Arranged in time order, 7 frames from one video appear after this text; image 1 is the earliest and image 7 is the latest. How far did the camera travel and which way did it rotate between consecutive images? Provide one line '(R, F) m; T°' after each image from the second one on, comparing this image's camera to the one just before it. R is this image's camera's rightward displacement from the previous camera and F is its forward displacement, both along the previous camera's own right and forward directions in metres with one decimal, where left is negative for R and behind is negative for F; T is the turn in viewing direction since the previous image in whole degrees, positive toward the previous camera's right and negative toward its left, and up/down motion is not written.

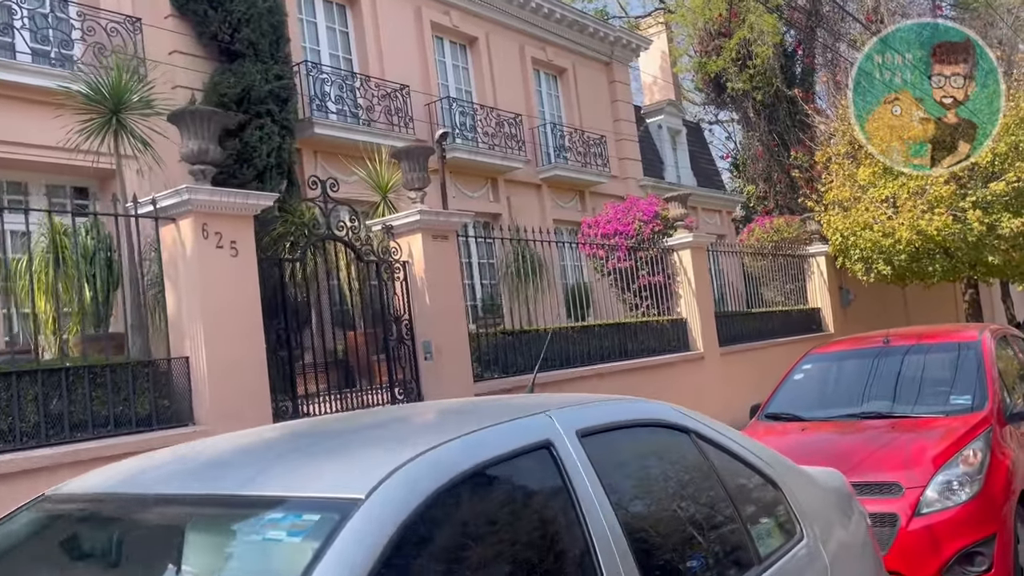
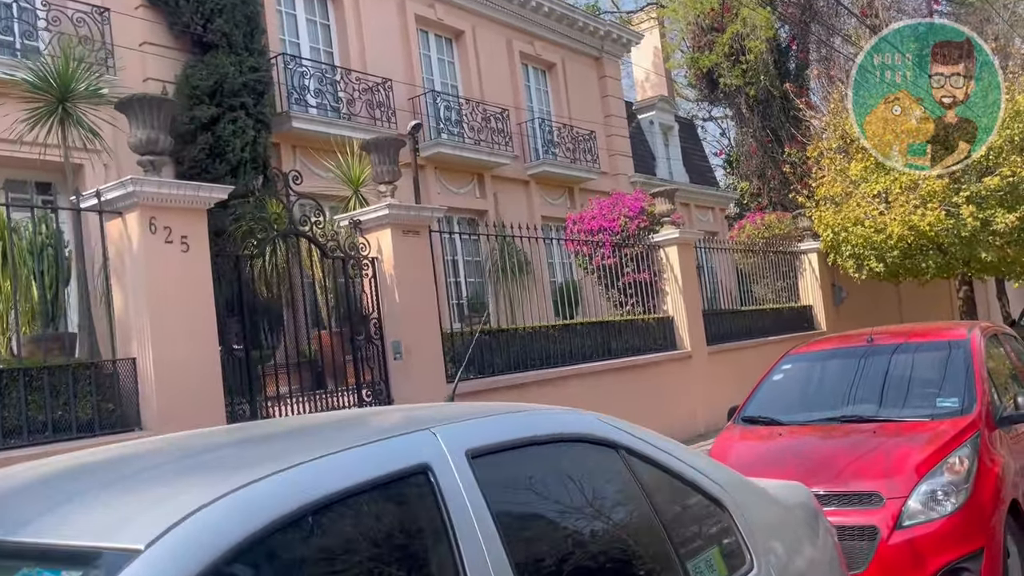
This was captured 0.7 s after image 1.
(+0.2, +0.3) m; 0°
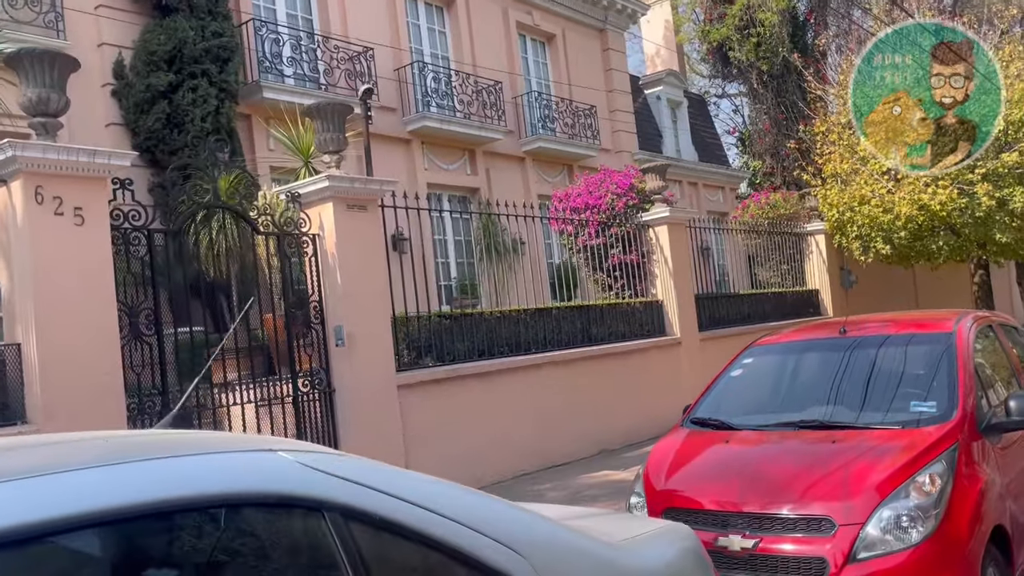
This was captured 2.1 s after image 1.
(+0.6, +0.7) m; -1°
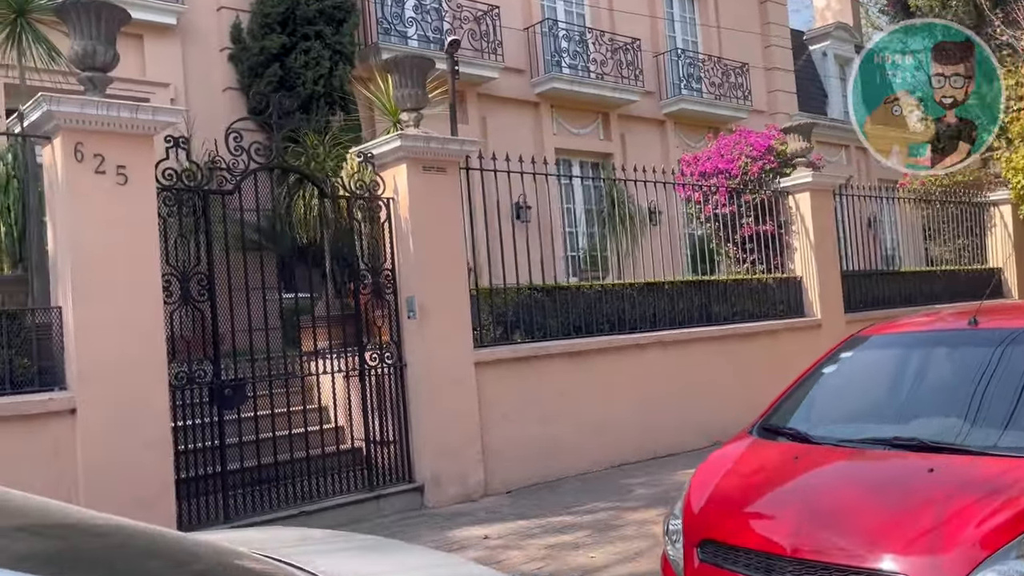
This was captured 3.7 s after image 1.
(+0.6, +0.8) m; -11°
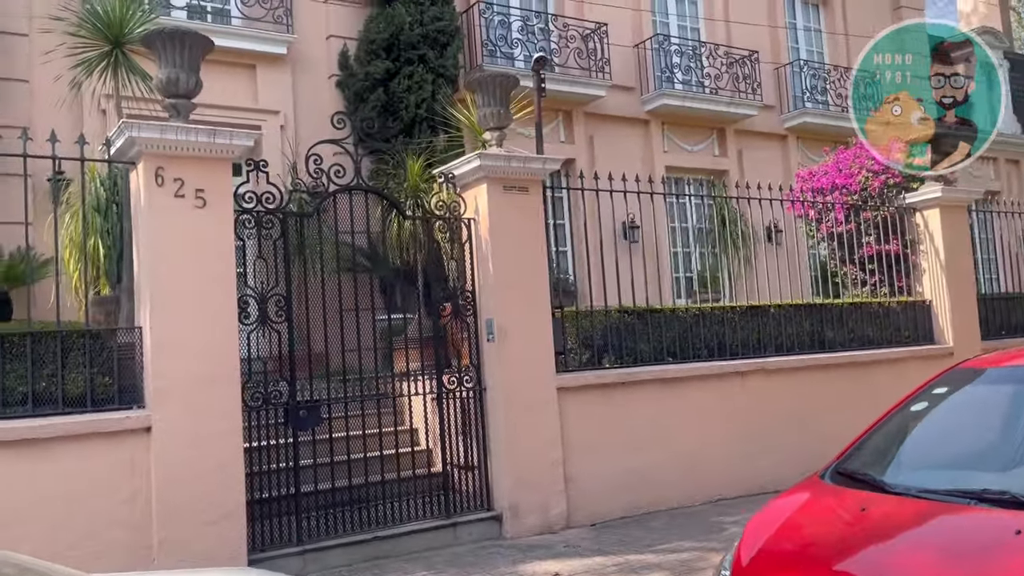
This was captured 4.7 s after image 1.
(+0.4, +0.3) m; -9°
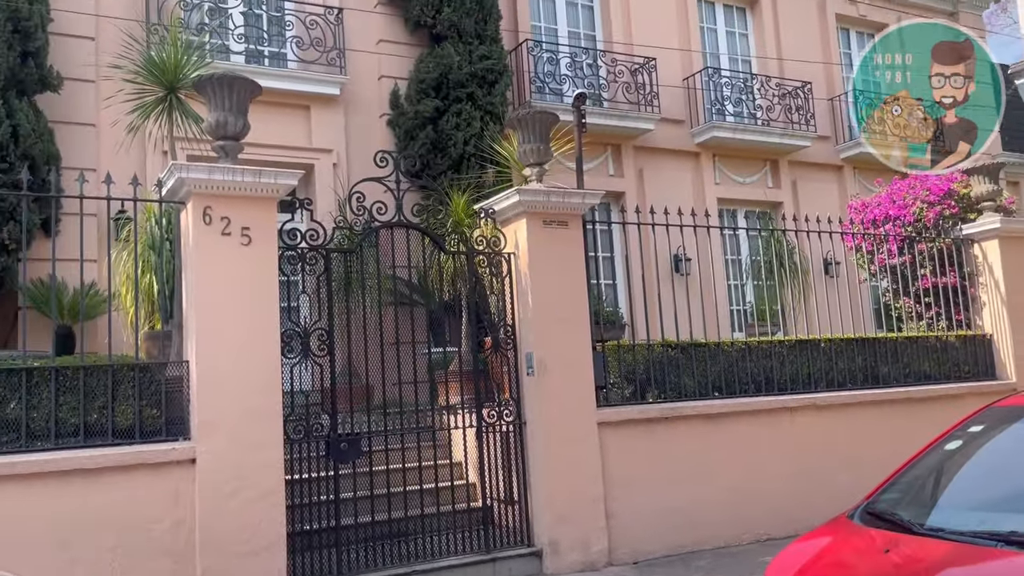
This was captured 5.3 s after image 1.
(+0.2, 0.0) m; -4°
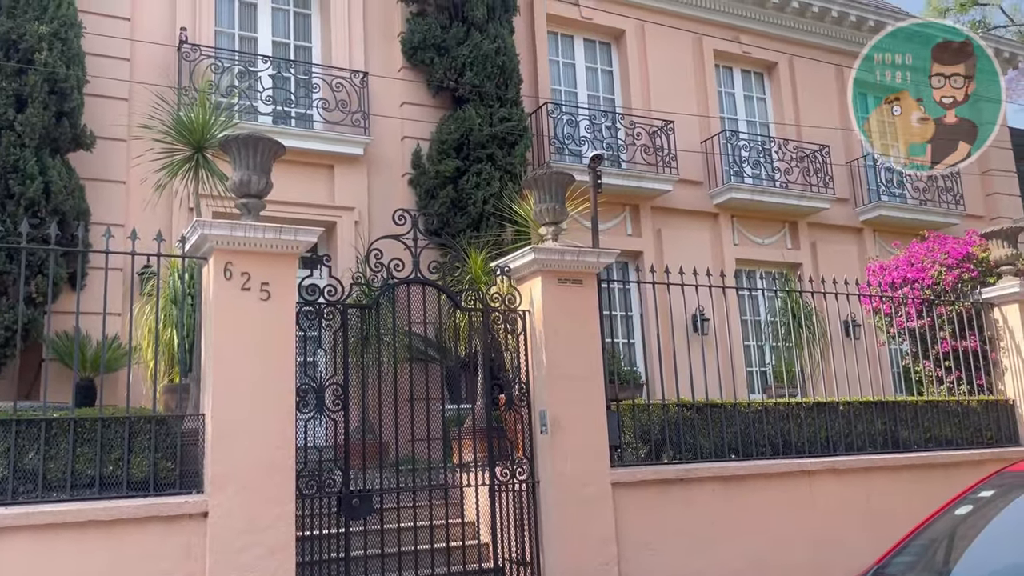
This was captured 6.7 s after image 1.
(+0.1, -0.1) m; -1°
